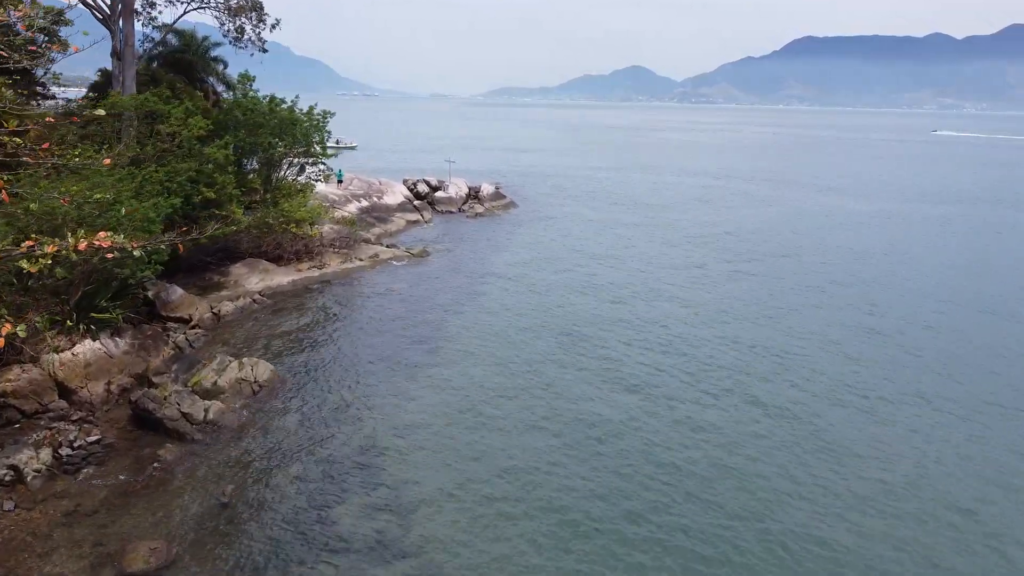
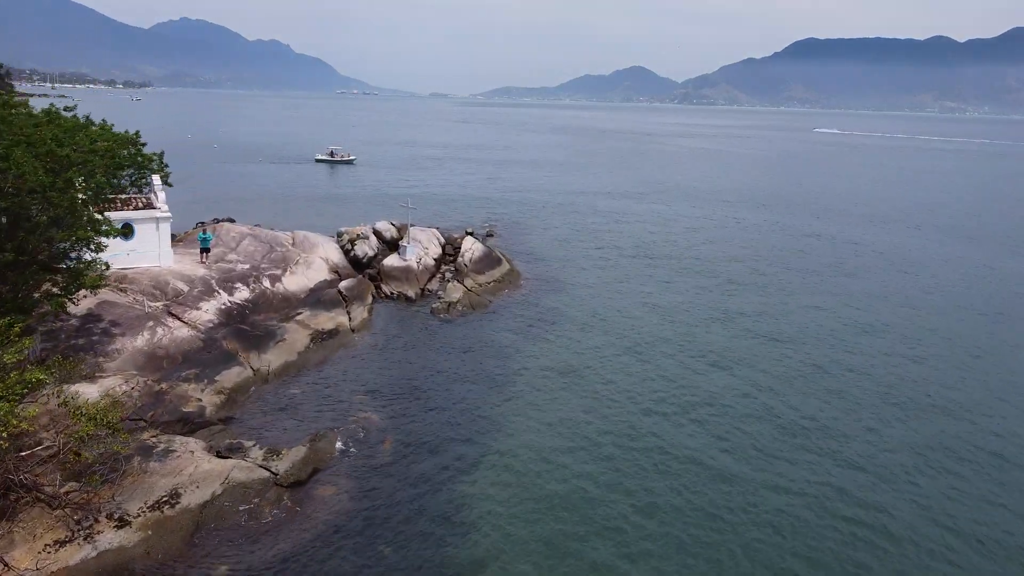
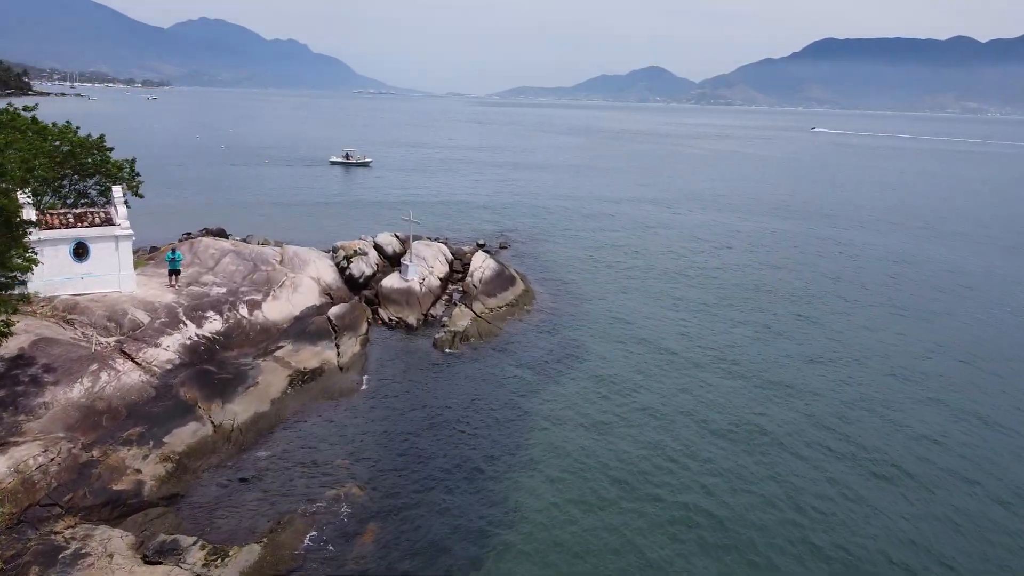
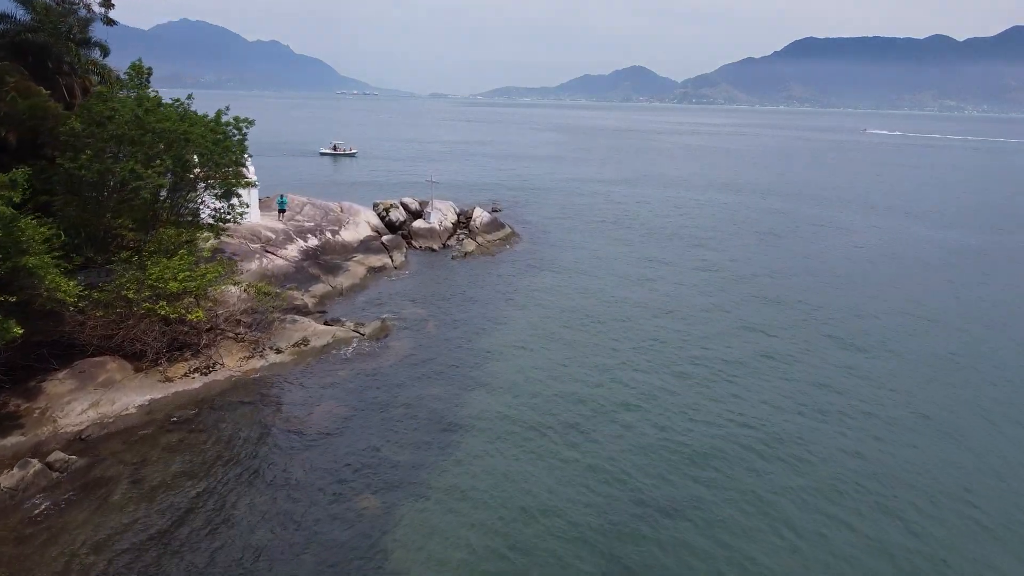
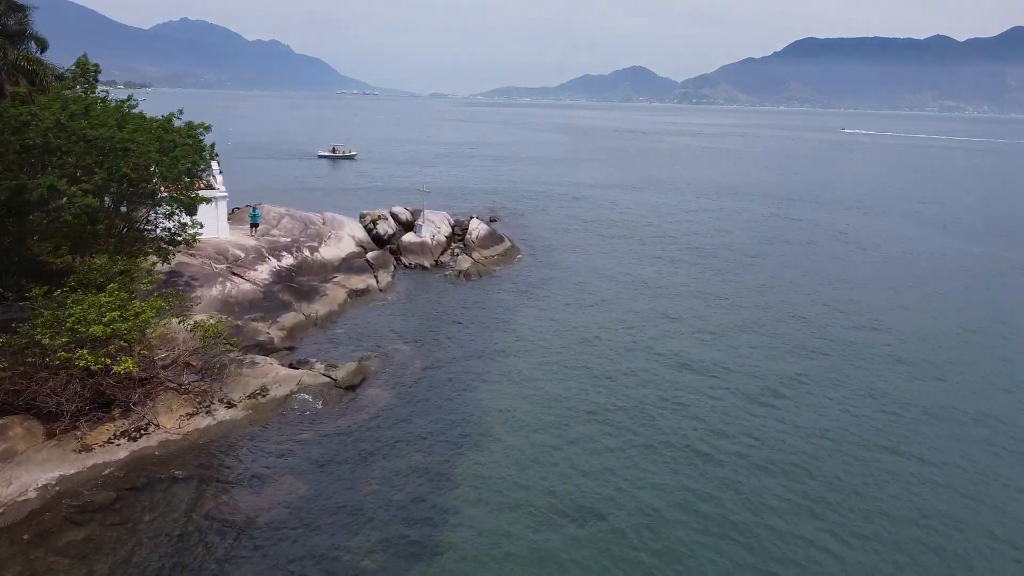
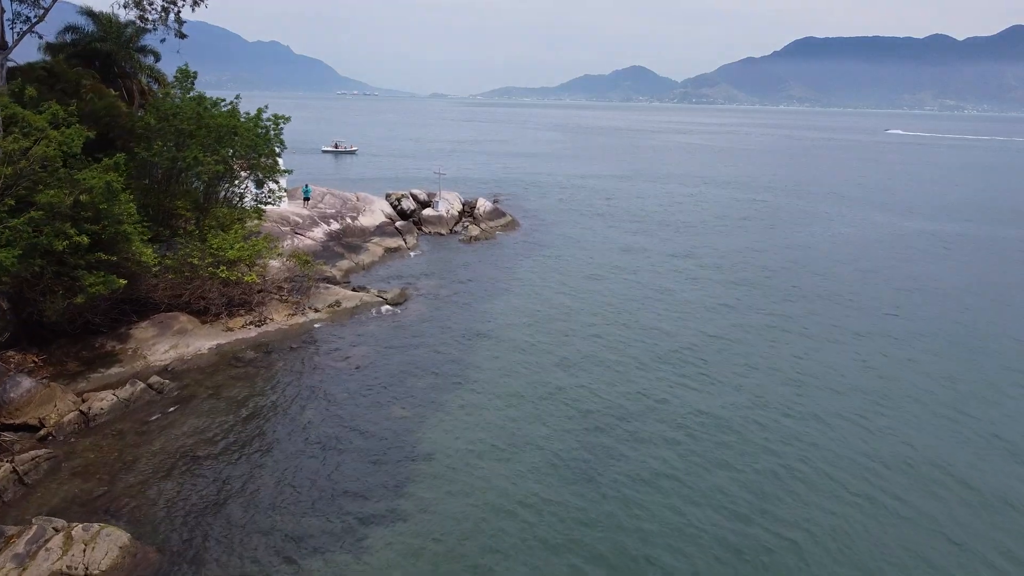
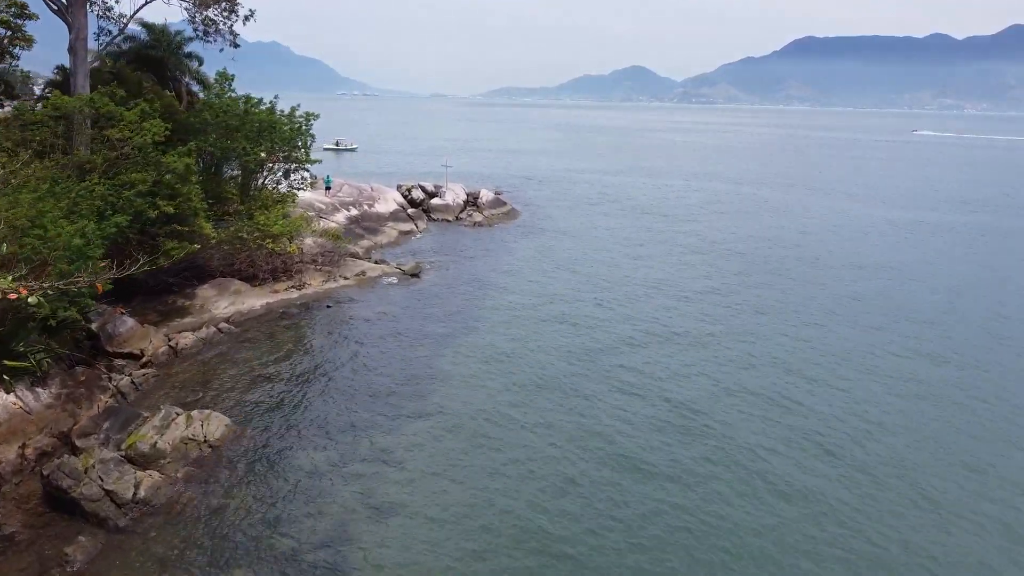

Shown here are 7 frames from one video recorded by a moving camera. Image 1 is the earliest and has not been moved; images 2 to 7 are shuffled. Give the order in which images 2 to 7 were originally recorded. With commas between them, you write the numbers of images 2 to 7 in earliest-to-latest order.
7, 6, 4, 5, 2, 3
